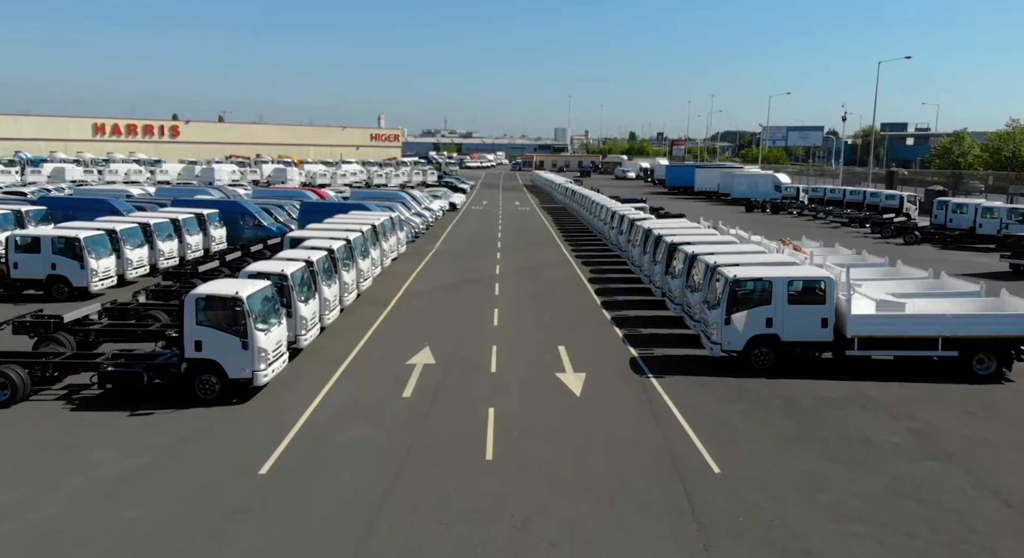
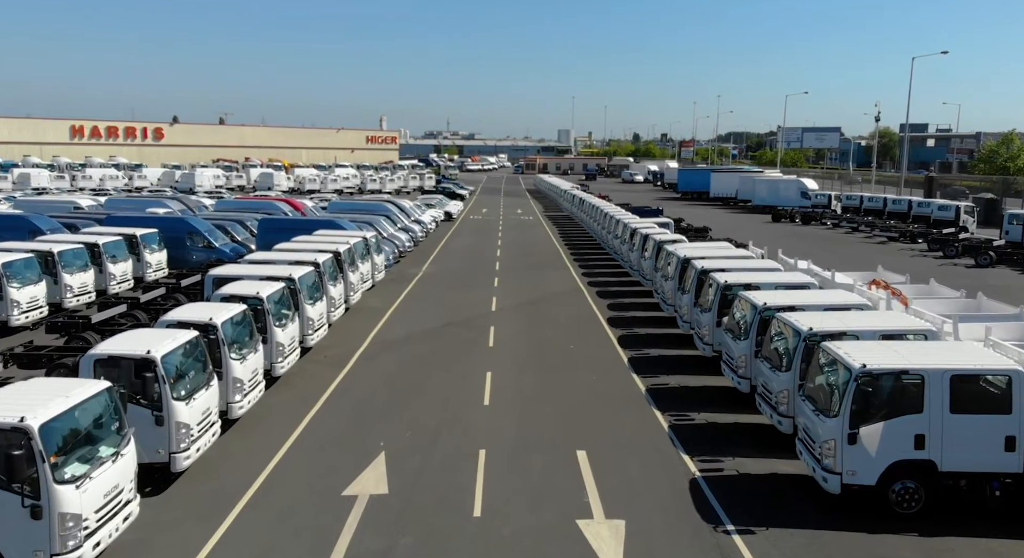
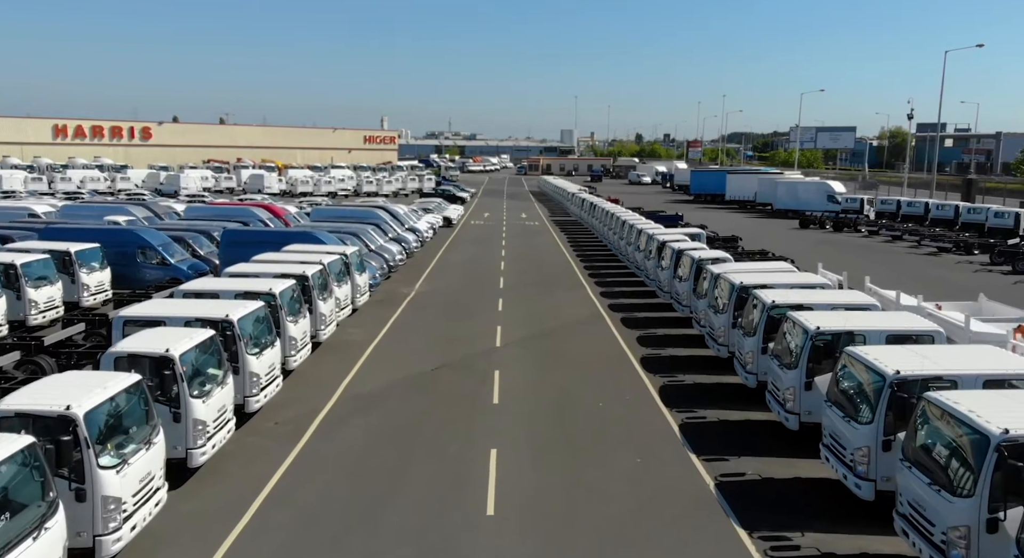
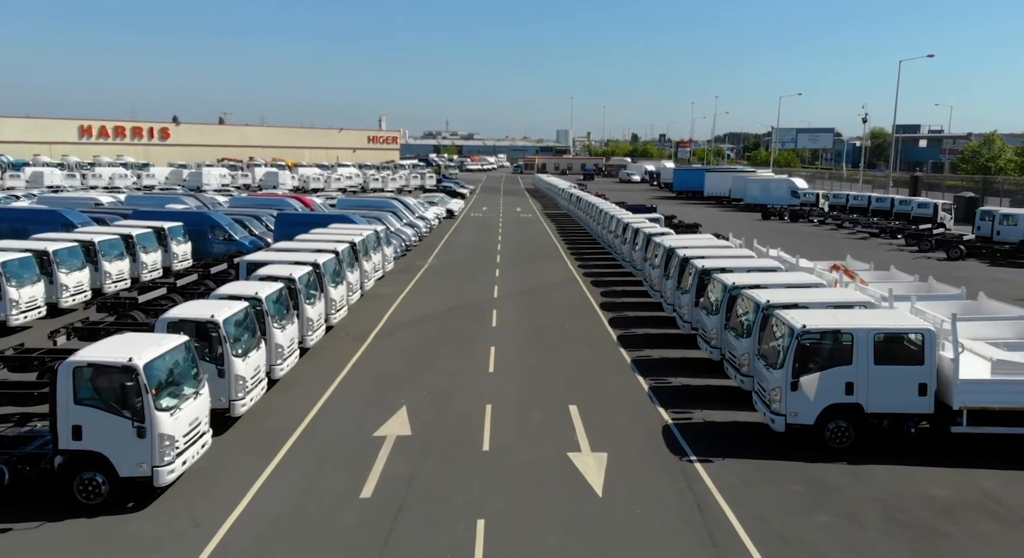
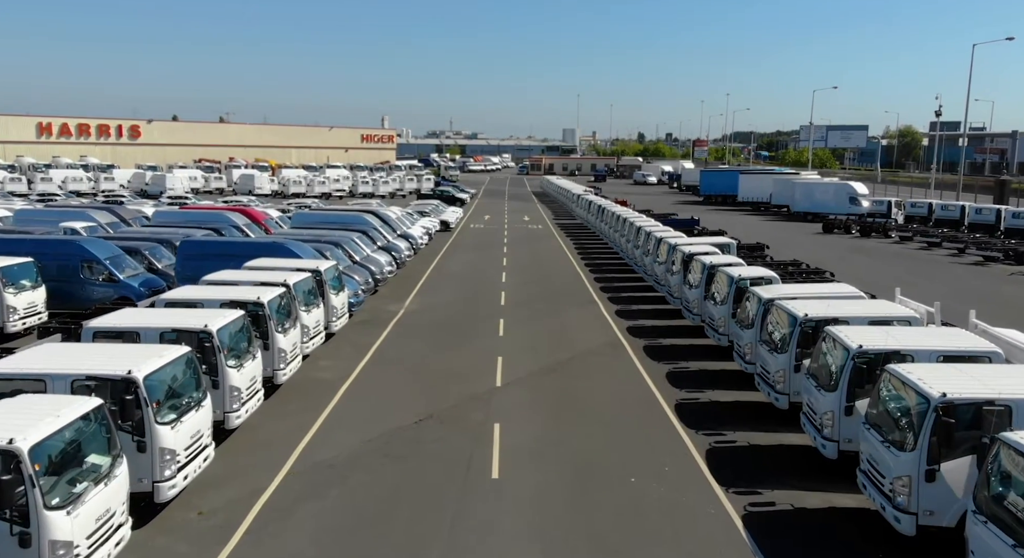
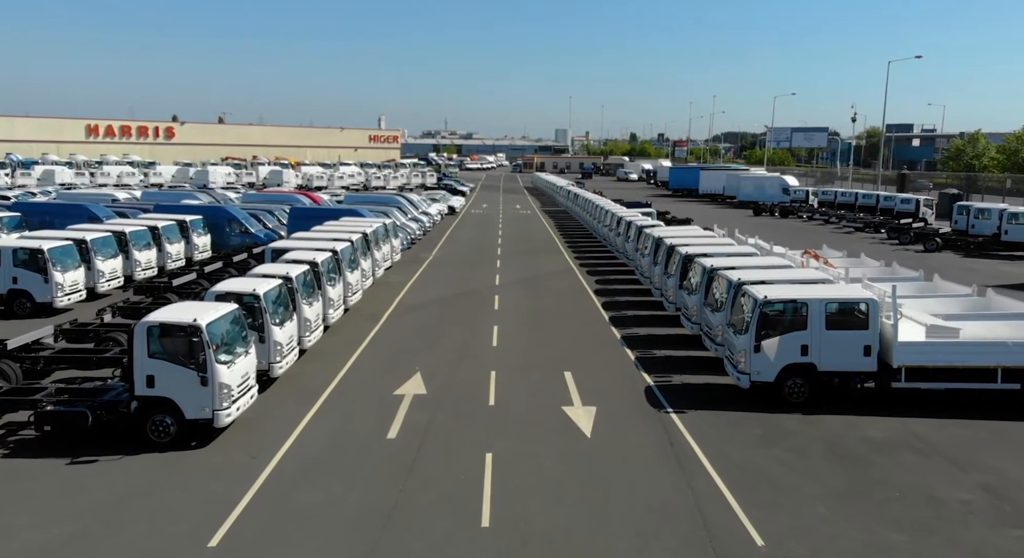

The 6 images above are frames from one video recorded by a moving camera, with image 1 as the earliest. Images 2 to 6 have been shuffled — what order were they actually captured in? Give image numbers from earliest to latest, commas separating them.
6, 4, 2, 3, 5
